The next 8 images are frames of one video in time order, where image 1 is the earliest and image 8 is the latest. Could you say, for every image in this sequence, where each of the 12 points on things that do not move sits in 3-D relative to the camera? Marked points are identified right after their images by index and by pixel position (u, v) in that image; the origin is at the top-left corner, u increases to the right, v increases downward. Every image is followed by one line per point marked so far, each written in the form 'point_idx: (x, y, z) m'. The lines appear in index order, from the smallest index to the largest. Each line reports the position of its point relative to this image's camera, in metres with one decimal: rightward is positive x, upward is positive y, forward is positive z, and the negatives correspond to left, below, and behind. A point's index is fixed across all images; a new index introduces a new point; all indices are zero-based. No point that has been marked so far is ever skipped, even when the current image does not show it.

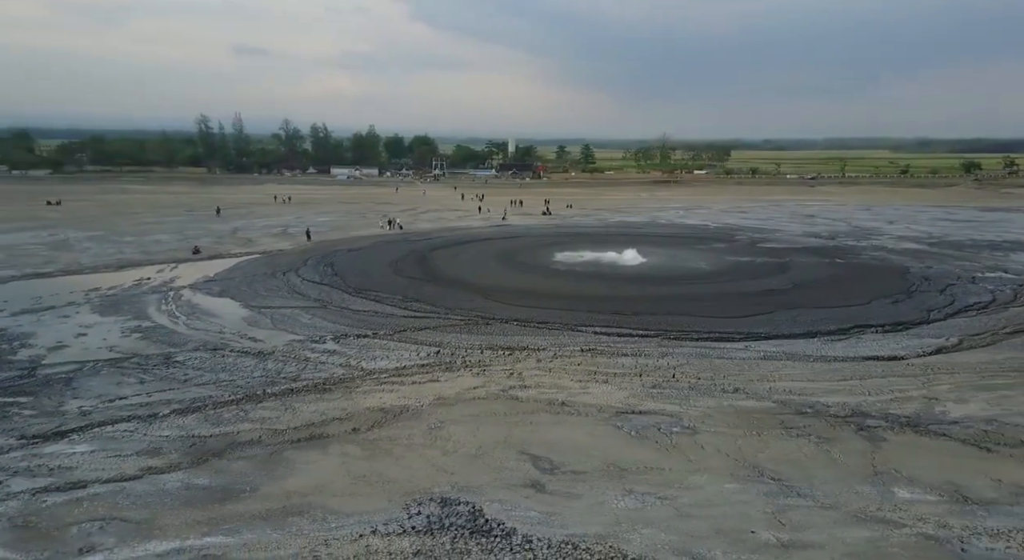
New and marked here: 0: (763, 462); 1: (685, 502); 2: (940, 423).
0: (+3.4, -2.6, +10.7) m
1: (+2.1, -2.8, +9.6) m
2: (+7.0, -2.3, +12.2) m
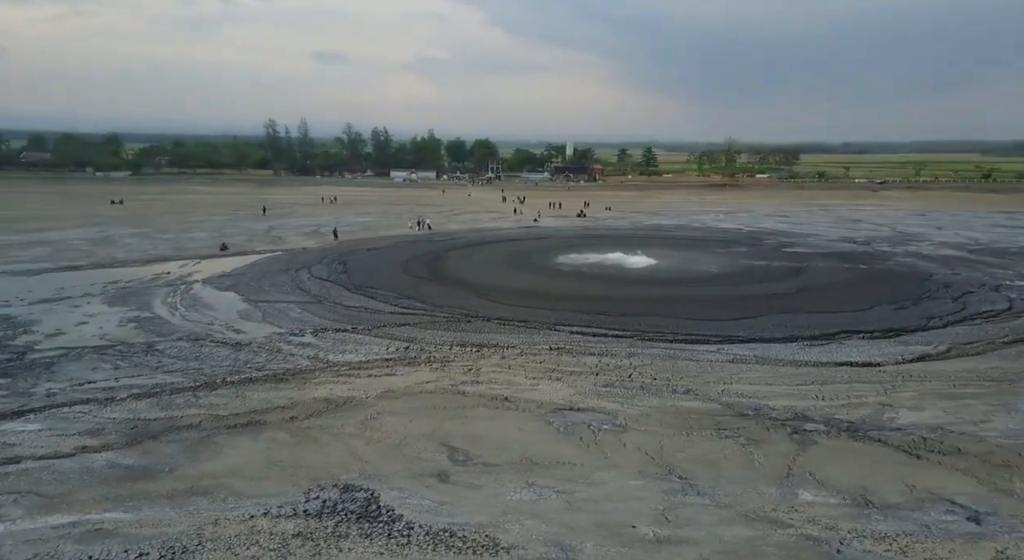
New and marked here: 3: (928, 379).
0: (+2.2, -2.6, +10.6) m
1: (+0.8, -2.8, +9.6) m
2: (+5.8, -2.3, +11.9) m
3: (+8.4, -1.9, +14.5) m
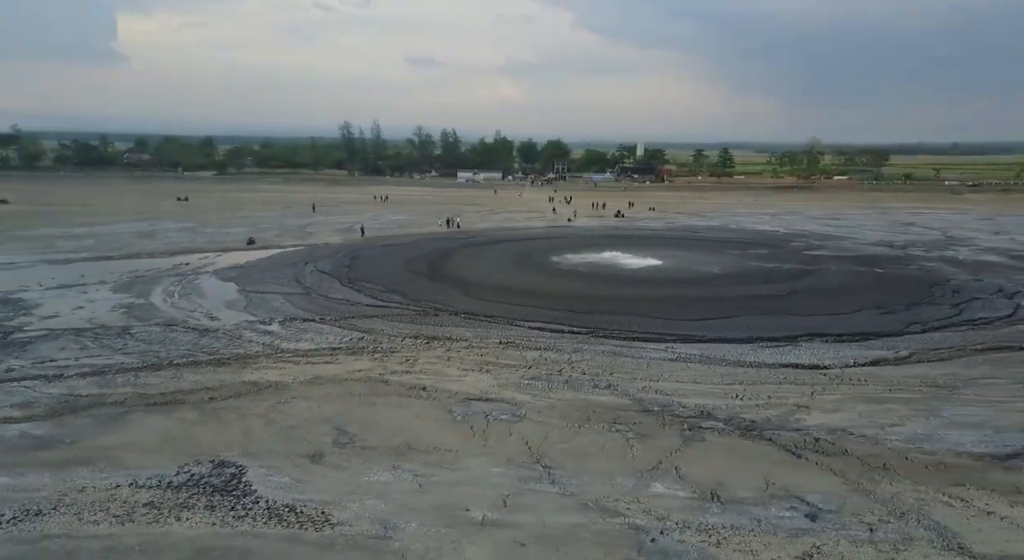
0: (+0.4, -2.5, +10.7) m
1: (-1.0, -2.6, +9.8) m
2: (+4.2, -2.3, +11.7) m
3: (+6.9, -1.9, +14.1) m
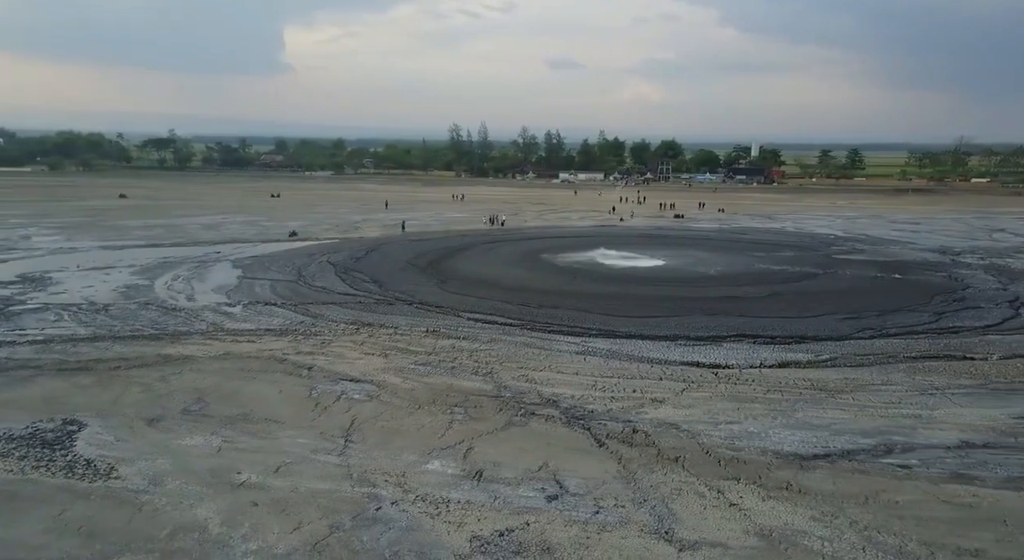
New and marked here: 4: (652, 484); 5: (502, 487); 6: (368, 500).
0: (-2.2, -2.2, +11.3) m
1: (-3.8, -2.3, +10.5) m
2: (+1.6, -2.2, +11.7) m
3: (+4.6, -1.9, +13.8) m
4: (+1.7, -2.5, +9.2) m
5: (-0.1, -2.5, +9.1) m
6: (-1.7, -2.6, +8.7) m
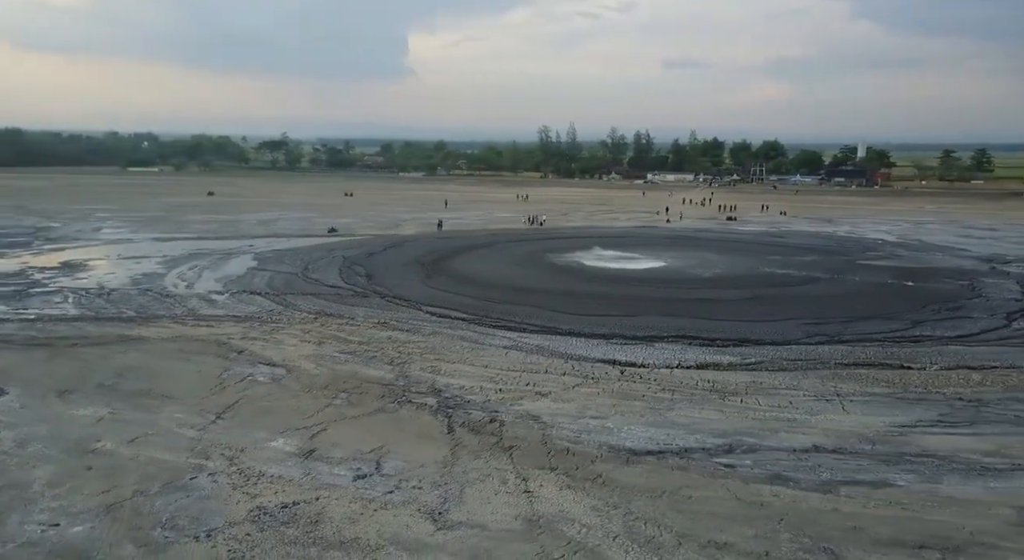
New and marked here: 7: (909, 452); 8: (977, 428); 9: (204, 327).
0: (-4.3, -2.0, +12.0) m
1: (-6.0, -2.1, +11.4) m
2: (-0.5, -2.1, +12.0) m
3: (+2.8, -1.8, +13.8) m
4: (-0.6, -2.4, +9.6) m
5: (-2.4, -2.4, +9.6) m
6: (-4.0, -2.4, +9.4) m
7: (+5.4, -2.3, +10.2) m
8: (+6.9, -2.2, +11.0) m
9: (-7.6, -1.1, +18.6) m
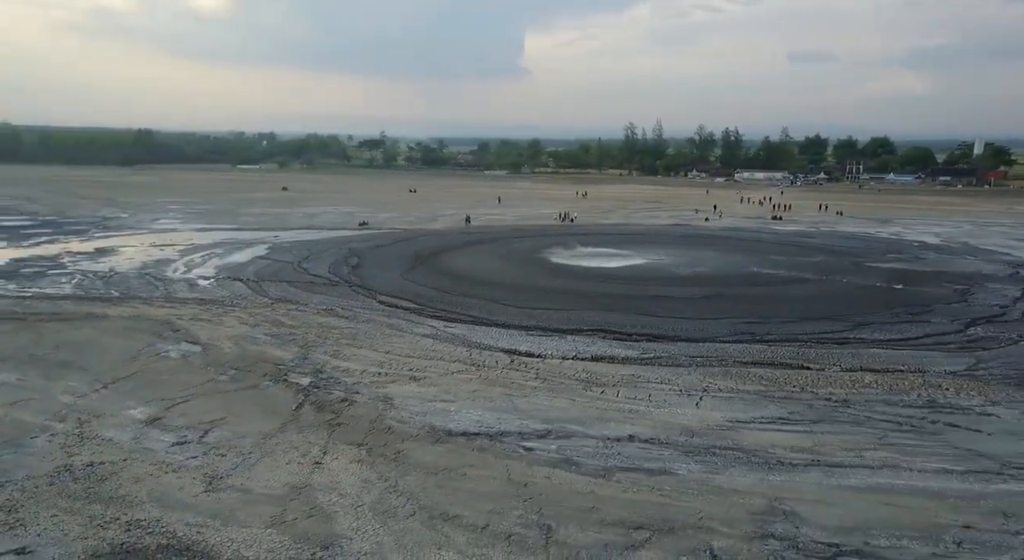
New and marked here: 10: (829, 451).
0: (-6.6, -1.7, +13.1) m
1: (-8.3, -1.8, +12.6) m
2: (-2.8, -1.9, +12.7) m
3: (+0.7, -1.7, +14.1) m
4: (-3.2, -2.2, +10.3) m
5: (-5.0, -2.1, +10.5) m
6: (-6.6, -2.1, +10.4) m
7: (+2.9, -2.3, +10.3) m
8: (+4.4, -2.1, +11.0) m
9: (-9.2, -0.7, +19.9) m
10: (+4.2, -2.3, +10.0) m
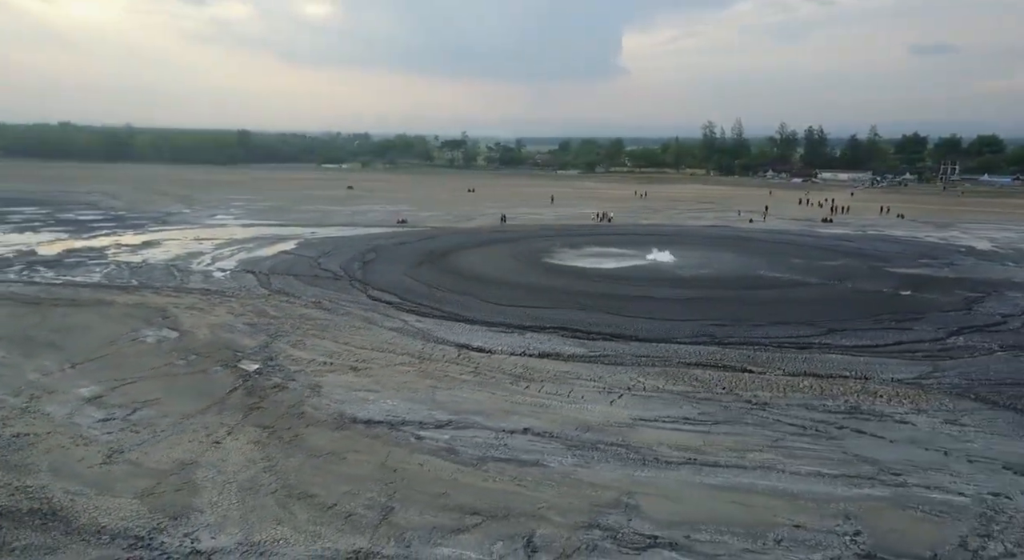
0: (-7.8, -1.5, +14.1) m
1: (-9.5, -1.5, +13.9) m
2: (-4.0, -1.7, +13.4) m
3: (-0.4, -1.6, +14.5) m
4: (-4.7, -2.1, +11.0) m
5: (-6.4, -2.0, +11.4) m
6: (-8.0, -1.9, +11.5) m
7: (+1.3, -2.2, +10.5) m
8: (+3.0, -2.2, +11.0) m
9: (-9.7, -0.5, +21.2) m
10: (+2.7, -2.3, +10.1) m
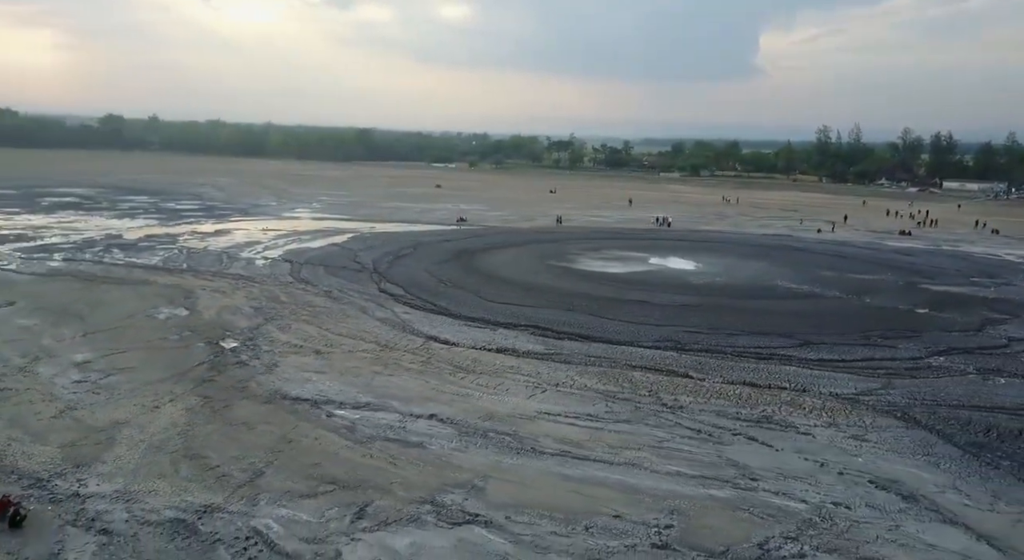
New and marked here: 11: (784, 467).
0: (-8.7, -1.2, +16.0) m
1: (-10.4, -1.1, +15.9) m
2: (-5.1, -1.5, +14.8) m
3: (-1.4, -1.6, +15.4) m
4: (-6.0, -1.8, +12.5) m
5: (-7.7, -1.6, +13.1) m
6: (-9.3, -1.5, +13.4) m
7: (-0.2, -2.2, +11.2) m
8: (+1.5, -2.2, +11.5) m
9: (-9.7, 0.0, +23.2) m
10: (+1.2, -2.4, +10.6) m
11: (+3.7, -2.5, +10.0) m
